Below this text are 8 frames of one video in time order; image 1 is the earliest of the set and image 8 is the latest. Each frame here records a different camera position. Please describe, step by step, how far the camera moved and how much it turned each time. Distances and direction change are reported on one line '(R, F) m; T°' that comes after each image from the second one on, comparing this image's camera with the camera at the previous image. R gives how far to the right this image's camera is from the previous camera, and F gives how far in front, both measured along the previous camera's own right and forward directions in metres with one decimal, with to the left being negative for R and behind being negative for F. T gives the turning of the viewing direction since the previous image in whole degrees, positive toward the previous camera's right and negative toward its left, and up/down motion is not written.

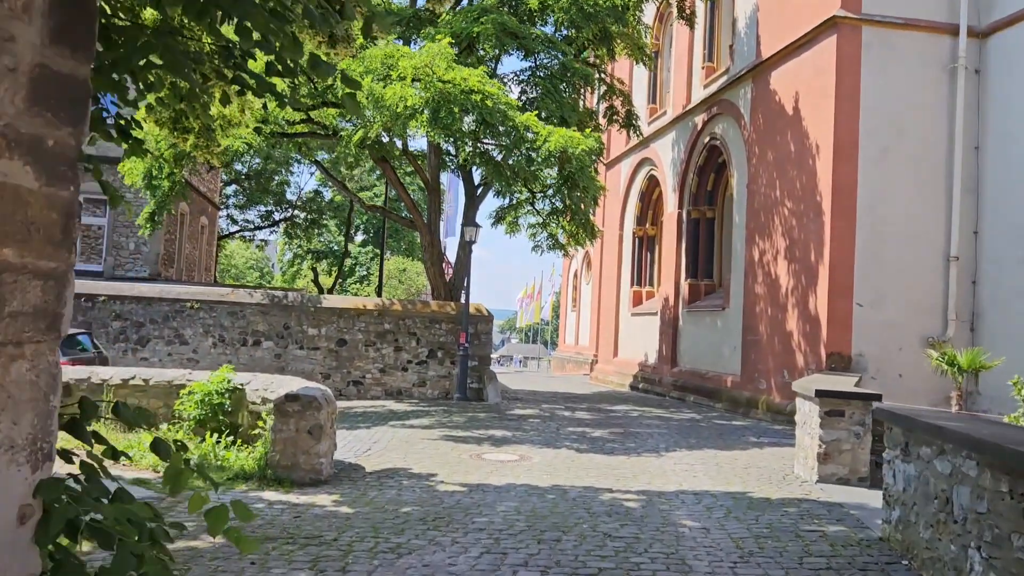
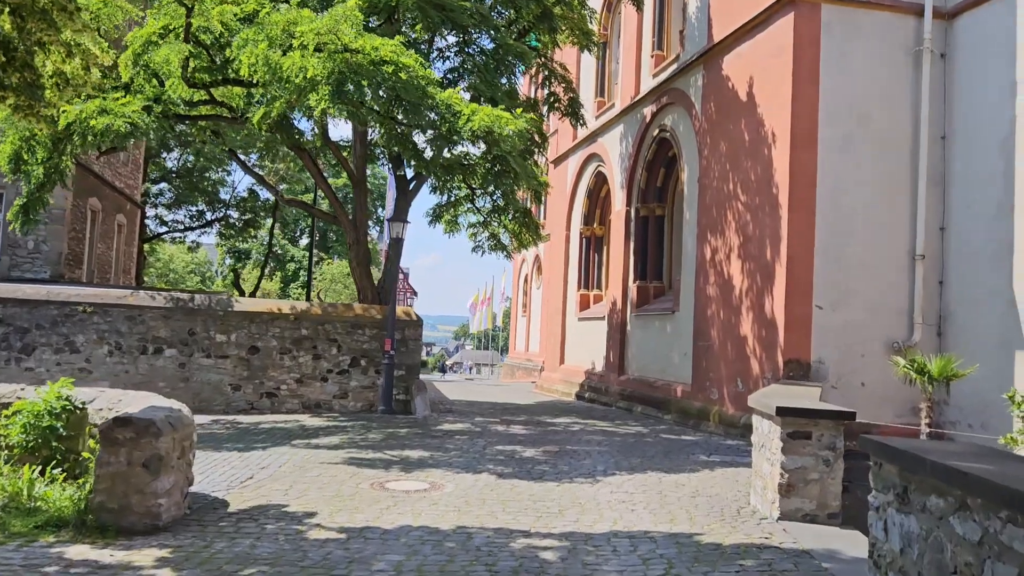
(+0.4, +1.3) m; +3°
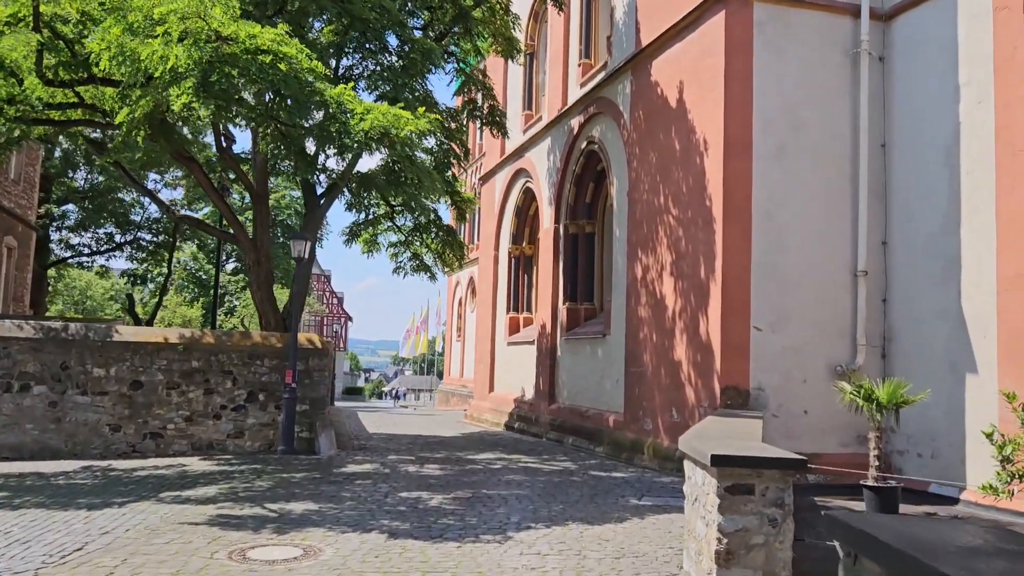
(+0.4, +1.2) m; +4°
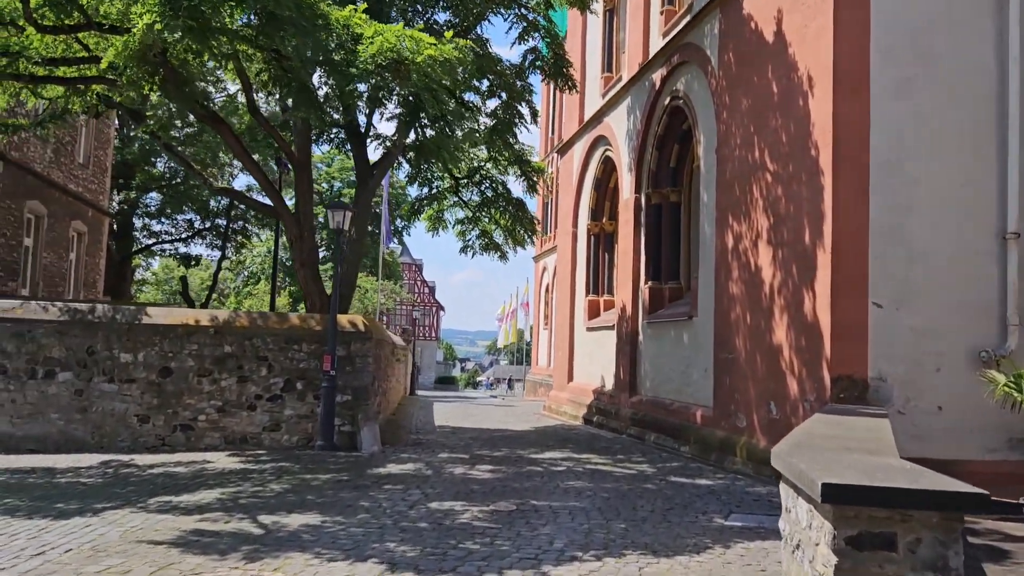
(+0.4, +1.7) m; -6°
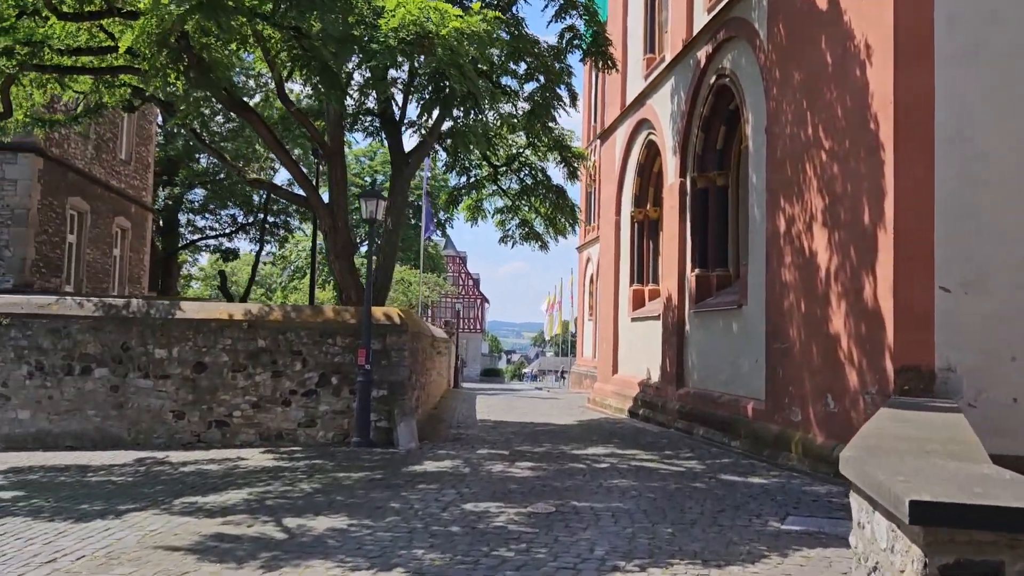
(+0.1, +0.4) m; -3°
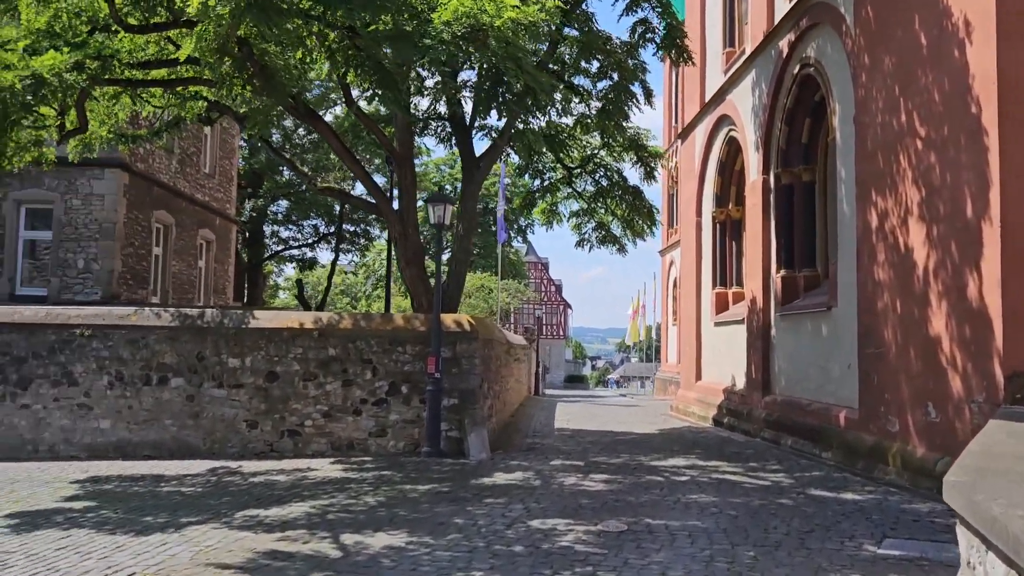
(+0.1, +0.4) m; -6°
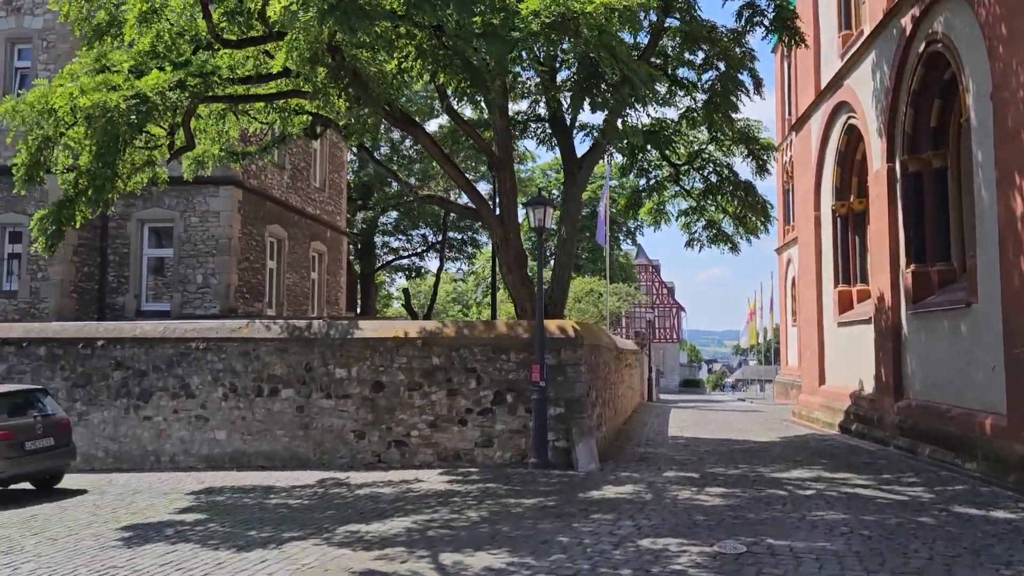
(+0.1, +0.4) m; -7°
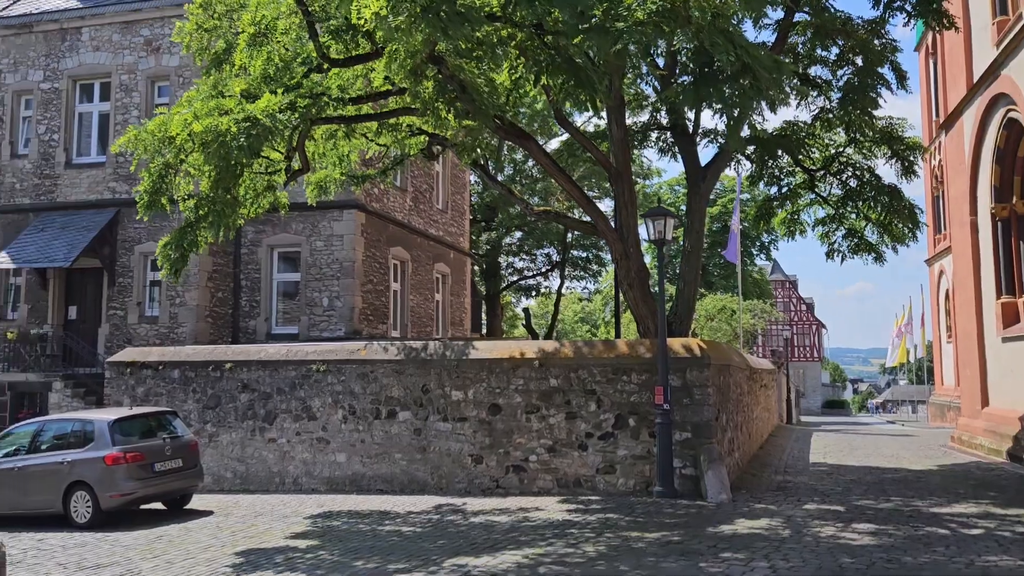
(+0.1, +0.5) m; -9°
